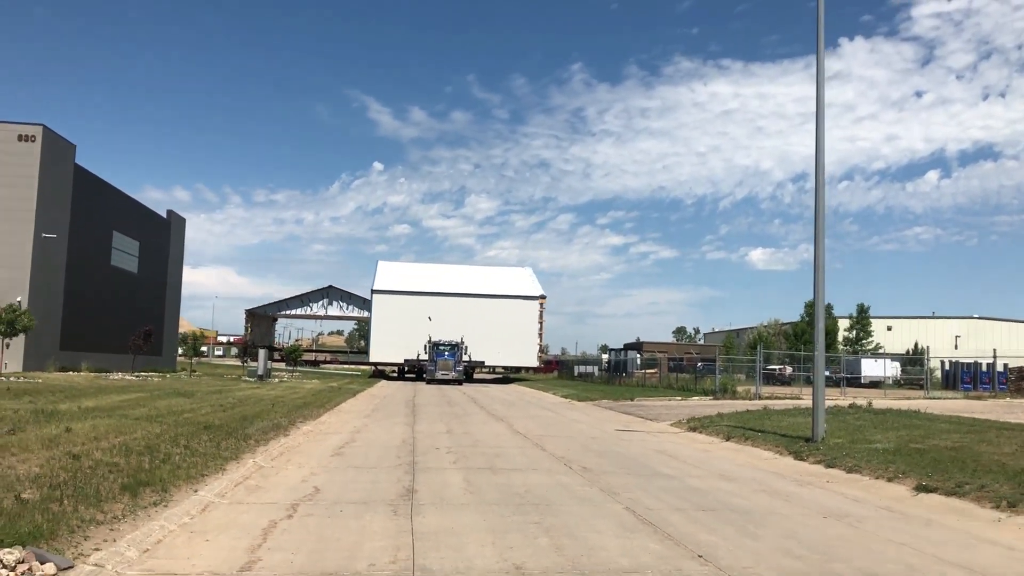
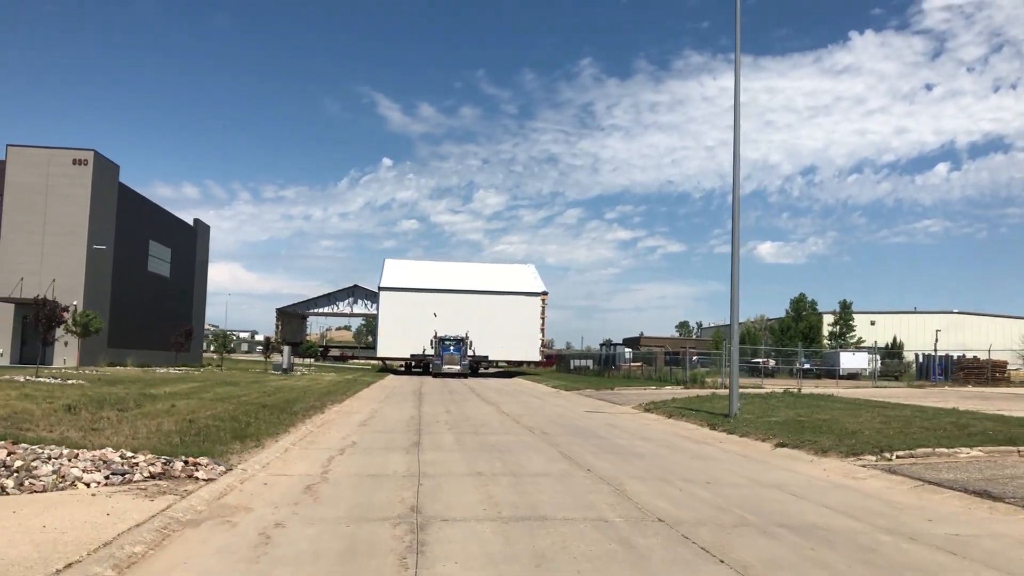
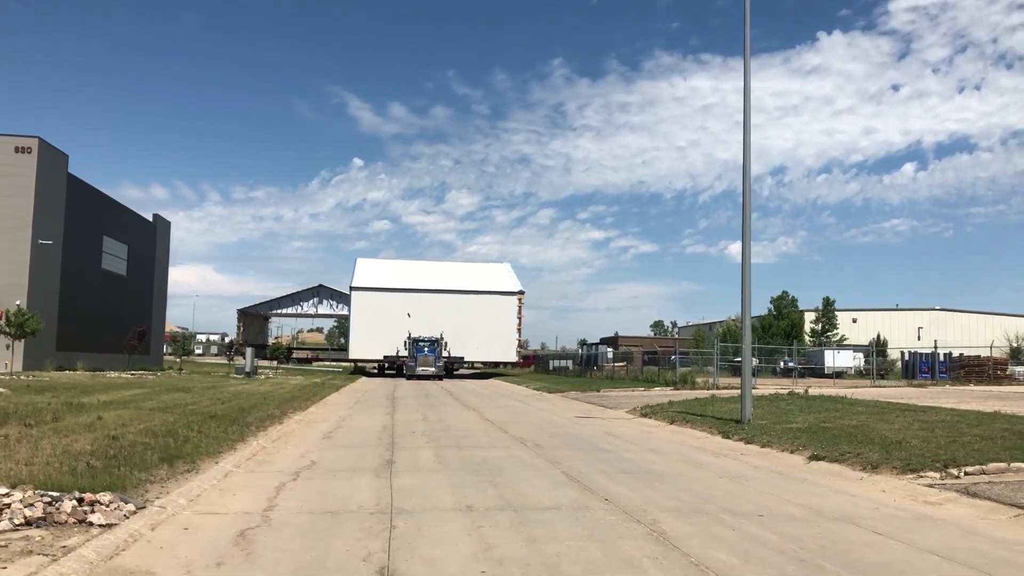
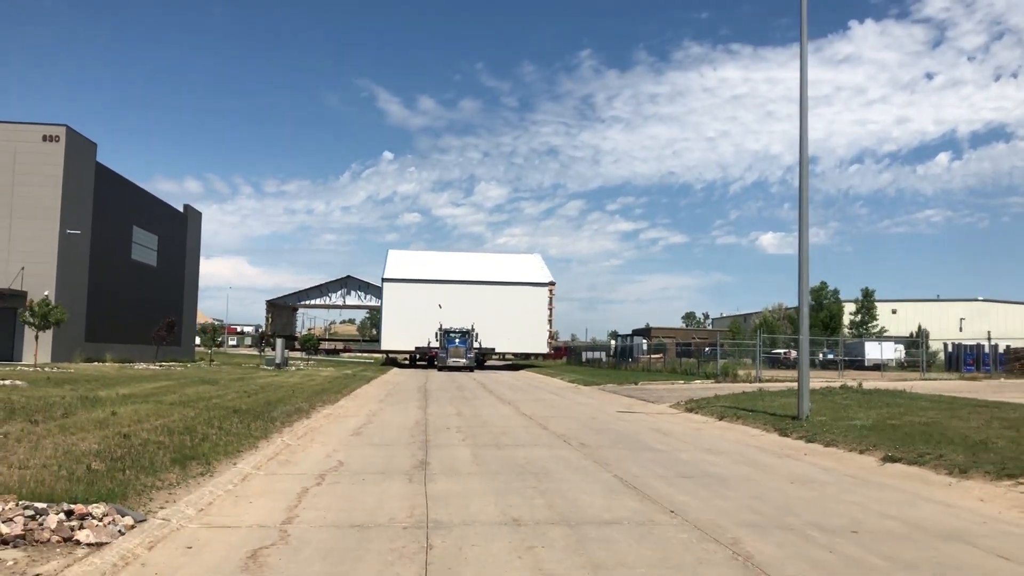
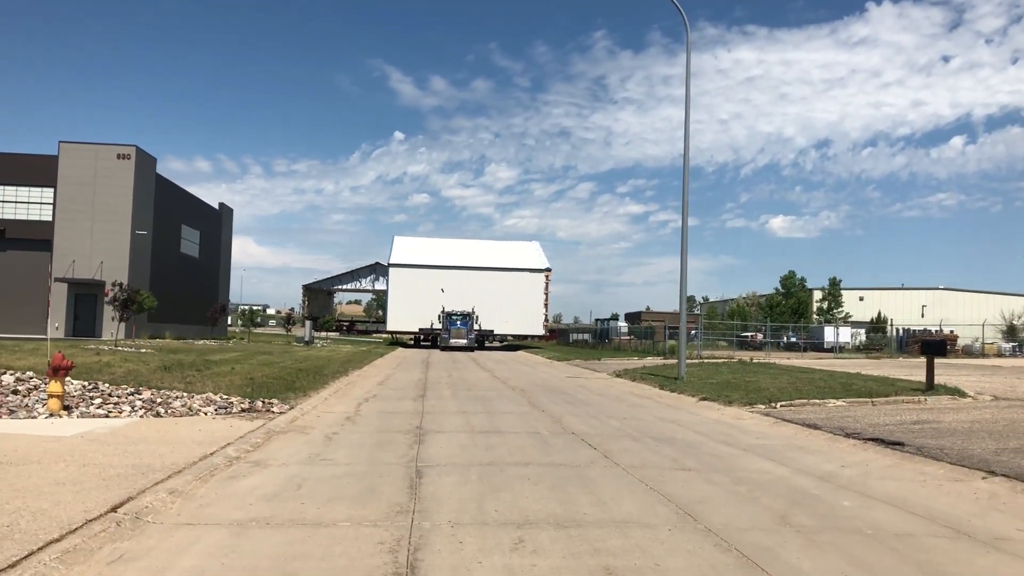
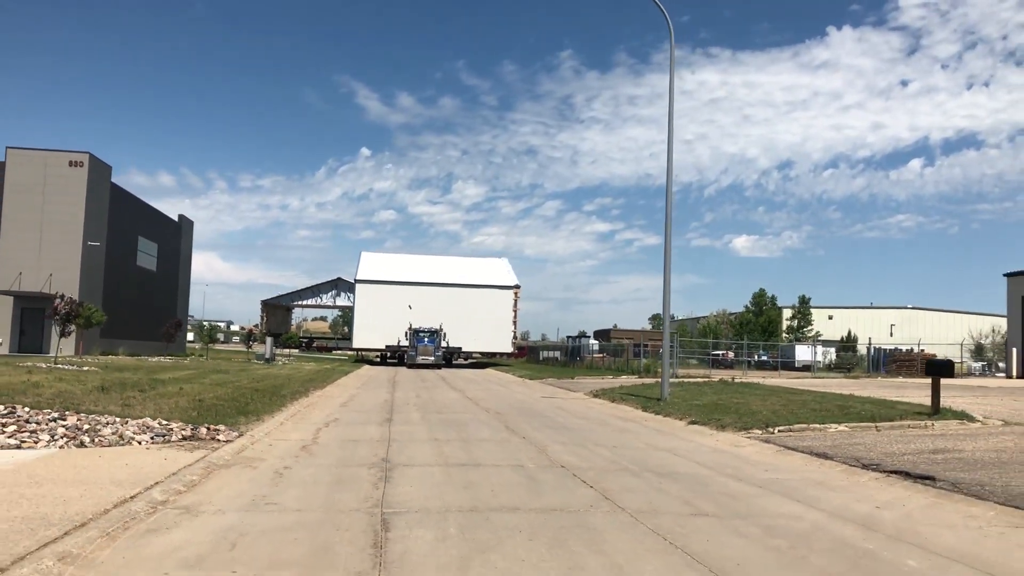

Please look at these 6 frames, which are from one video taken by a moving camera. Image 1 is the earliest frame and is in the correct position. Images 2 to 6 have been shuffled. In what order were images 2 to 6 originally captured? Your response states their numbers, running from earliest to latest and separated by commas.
4, 3, 2, 6, 5
